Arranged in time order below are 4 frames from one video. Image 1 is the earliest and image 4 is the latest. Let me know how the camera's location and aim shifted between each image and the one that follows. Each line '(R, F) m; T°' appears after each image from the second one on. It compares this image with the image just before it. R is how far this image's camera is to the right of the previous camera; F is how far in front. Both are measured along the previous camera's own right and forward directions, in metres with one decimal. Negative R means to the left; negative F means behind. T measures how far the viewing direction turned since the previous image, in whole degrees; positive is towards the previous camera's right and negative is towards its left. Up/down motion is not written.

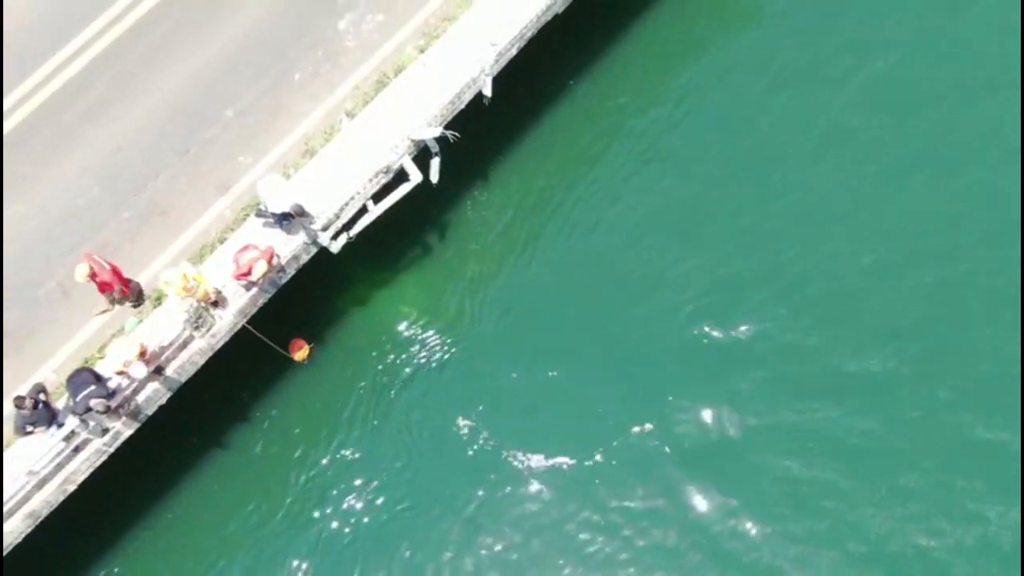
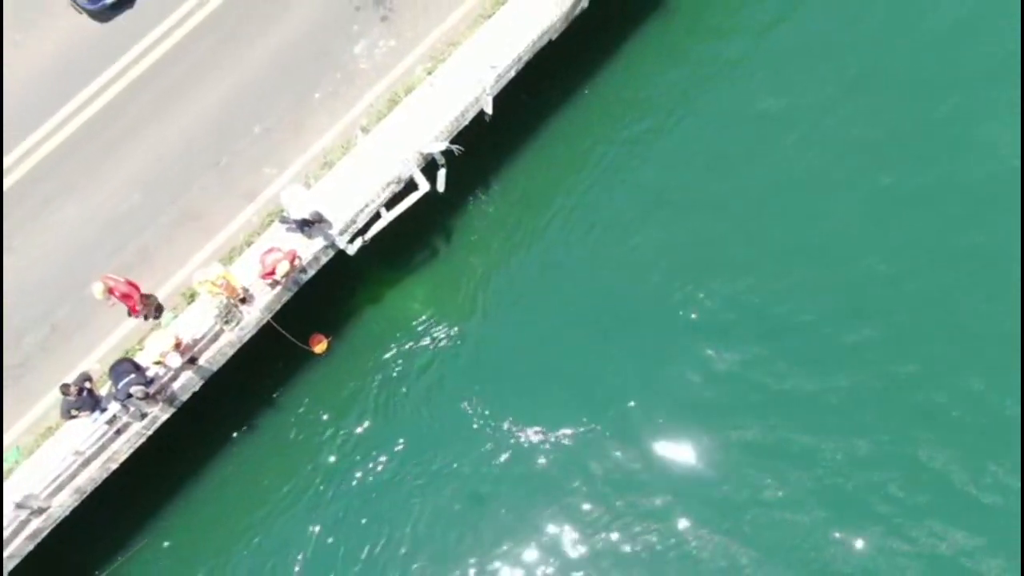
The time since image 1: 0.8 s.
(+2.3, -0.1) m; -10°
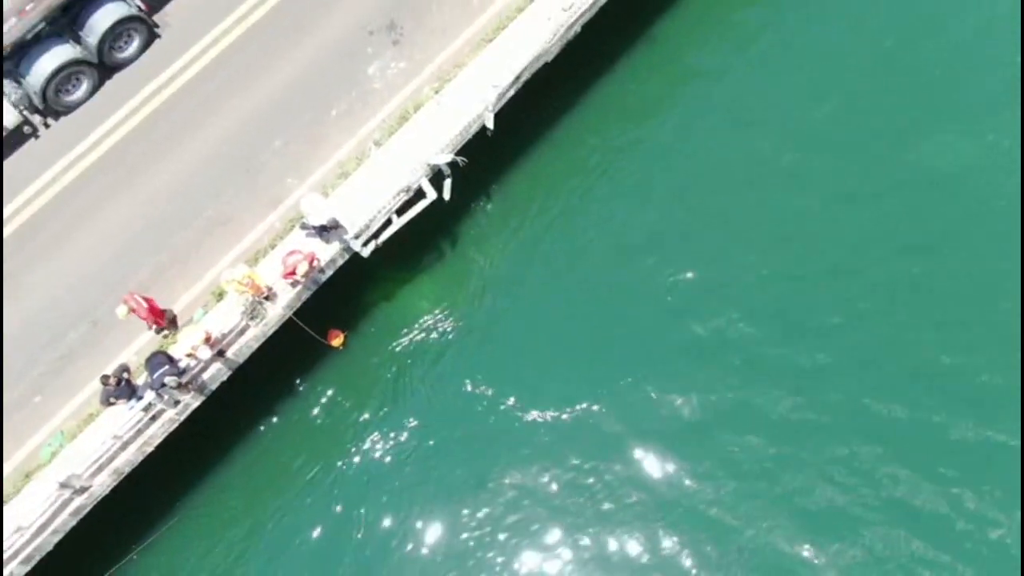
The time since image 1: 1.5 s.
(0.0, -1.4) m; 0°
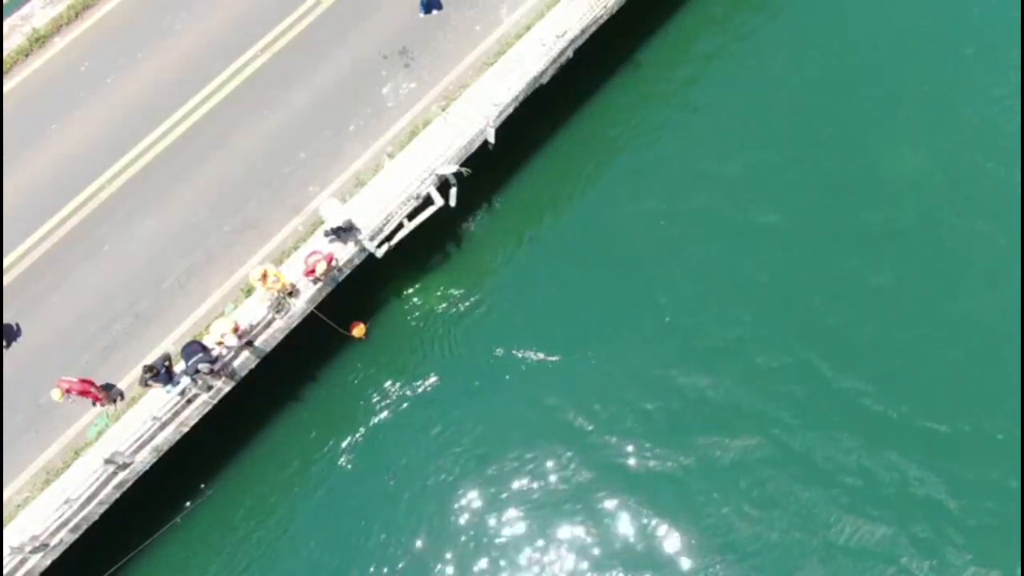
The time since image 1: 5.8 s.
(+0.1, -1.7) m; 0°
